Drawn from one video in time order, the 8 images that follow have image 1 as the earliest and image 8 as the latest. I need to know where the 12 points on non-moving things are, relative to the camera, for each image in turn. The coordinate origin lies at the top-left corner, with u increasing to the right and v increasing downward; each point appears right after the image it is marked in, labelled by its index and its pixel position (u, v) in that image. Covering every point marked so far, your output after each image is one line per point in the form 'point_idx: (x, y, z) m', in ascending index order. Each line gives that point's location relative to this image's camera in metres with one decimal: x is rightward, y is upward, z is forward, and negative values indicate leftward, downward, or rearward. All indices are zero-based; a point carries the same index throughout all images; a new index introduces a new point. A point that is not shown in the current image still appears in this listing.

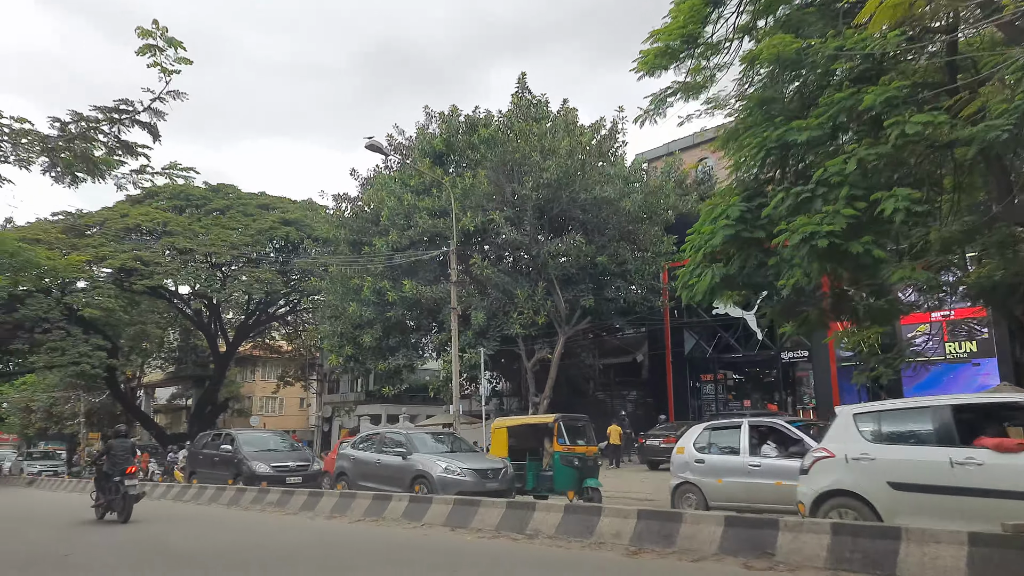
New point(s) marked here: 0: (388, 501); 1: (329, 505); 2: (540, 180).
0: (-1.8, -3.3, +11.6) m
1: (-3.0, -3.7, +12.7) m
2: (+0.7, +2.8, +19.6) m
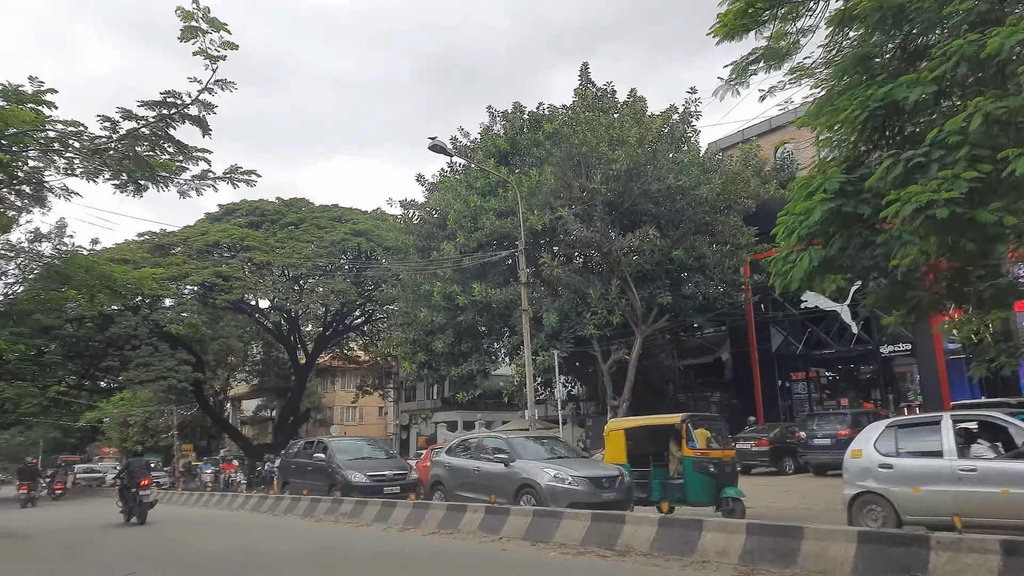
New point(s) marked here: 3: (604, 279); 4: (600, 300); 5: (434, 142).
0: (-0.6, -3.3, +10.9) m
1: (-1.7, -3.7, +12.1) m
2: (+2.4, +2.9, +18.7) m
3: (+2.4, +0.2, +19.9) m
4: (+2.3, -0.3, +19.3) m
5: (-2.0, +3.7, +19.1) m
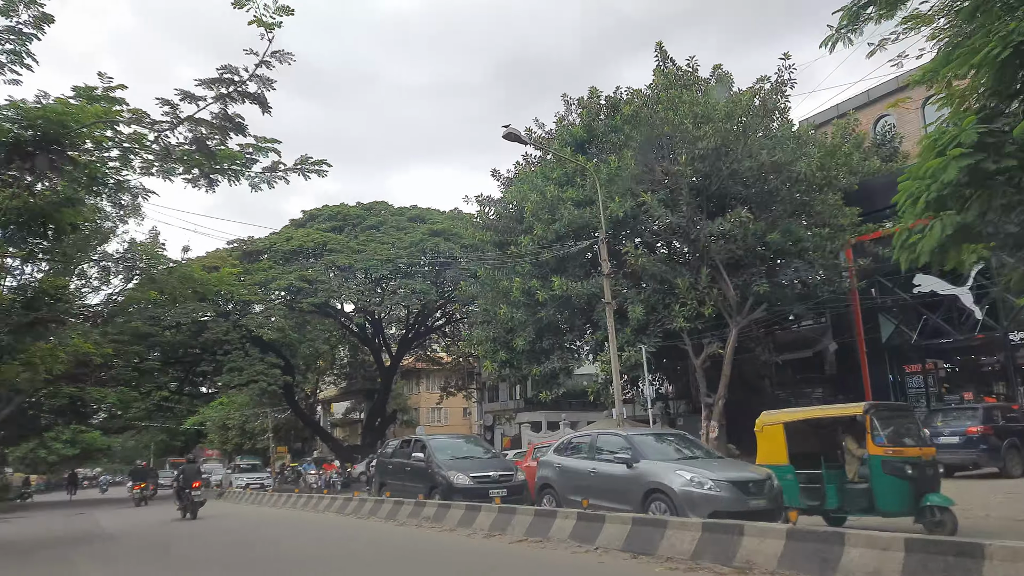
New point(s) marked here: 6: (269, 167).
0: (+0.6, -3.1, +10.1) m
1: (-0.4, -3.6, +11.4) m
2: (+4.2, +3.2, +17.6) m
3: (+4.5, +0.5, +18.8) m
4: (+4.3, -0.1, +18.2) m
5: (-0.1, +3.9, +18.4) m
6: (-3.7, +1.8, +11.4) m
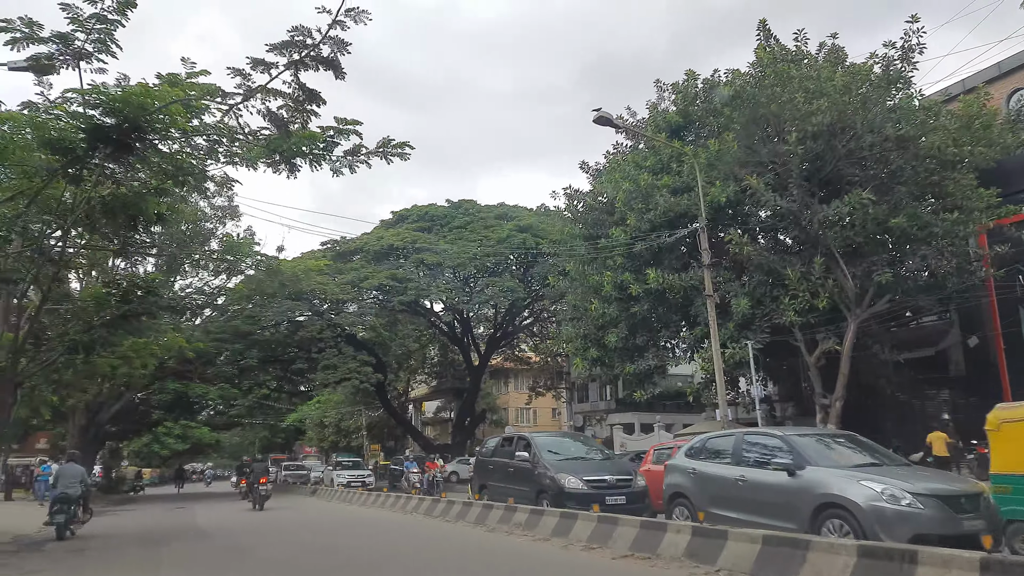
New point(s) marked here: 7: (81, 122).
0: (+1.8, -2.9, +9.1) m
1: (+1.0, -3.4, +10.5) m
2: (+6.2, +3.4, +16.1) m
3: (+6.6, +0.7, +17.2) m
4: (+6.4, +0.1, +16.7) m
5: (+2.0, +4.0, +17.4) m
6: (-2.3, +2.0, +10.9) m
7: (-5.8, +2.3, +10.2) m
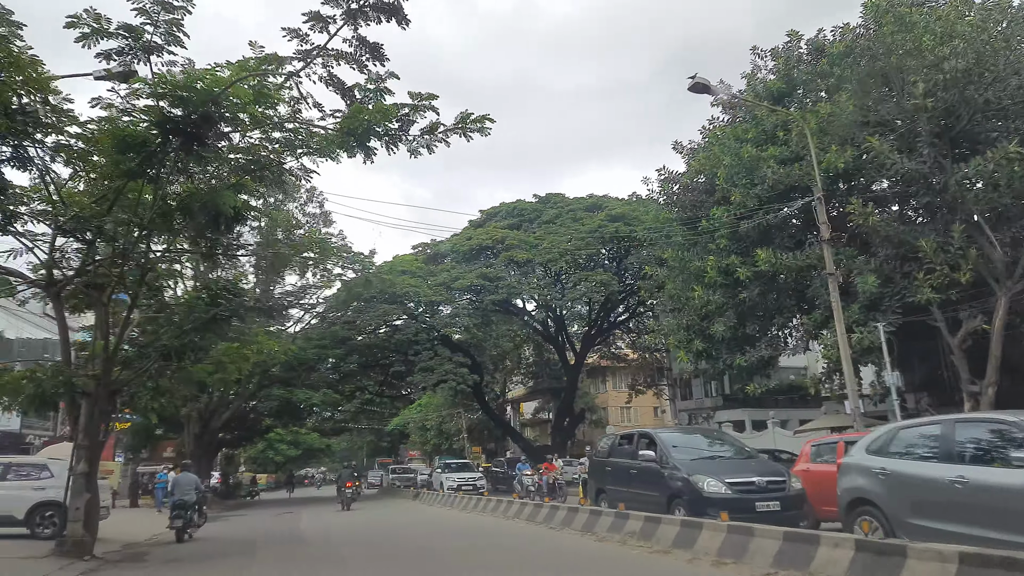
0: (+2.9, -2.6, +7.8) m
1: (+2.4, -3.1, +9.3) m
2: (+7.9, +3.9, +14.2) m
3: (+8.6, +1.2, +15.3) m
4: (+8.3, +0.7, +14.8) m
5: (+3.9, +4.4, +16.1) m
6: (-1.1, +2.1, +10.1) m
7: (-4.7, +2.2, +9.8) m
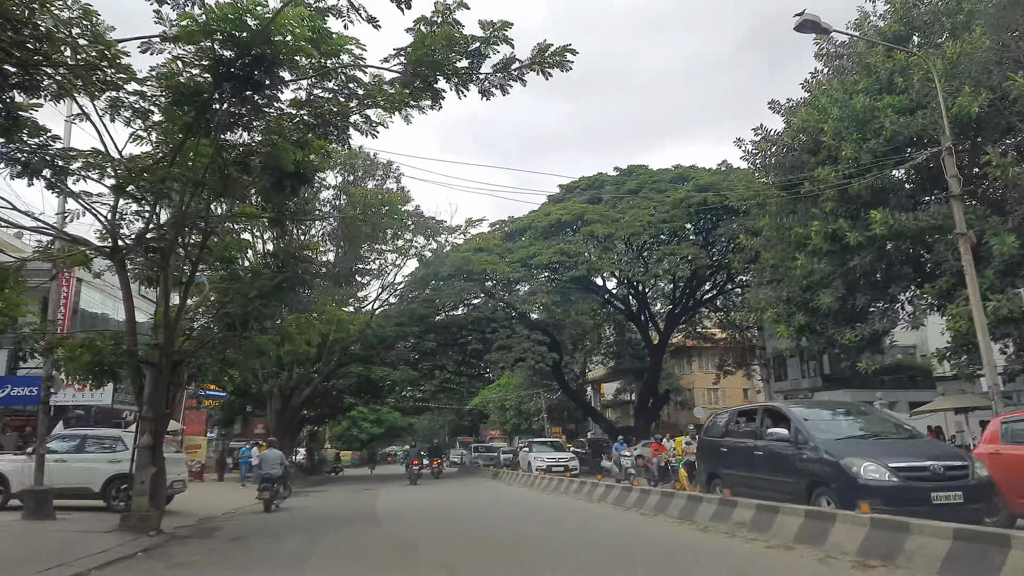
0: (+3.7, -2.1, +6.3) m
1: (+3.3, -2.6, +7.9) m
2: (+9.3, +4.5, +12.1) m
3: (+10.1, +1.9, +13.1) m
4: (+9.7, +1.3, +12.6) m
5: (+5.5, +5.0, +14.3) m
6: (-0.1, +2.6, +8.9) m
7: (-3.7, +2.7, +9.0) m
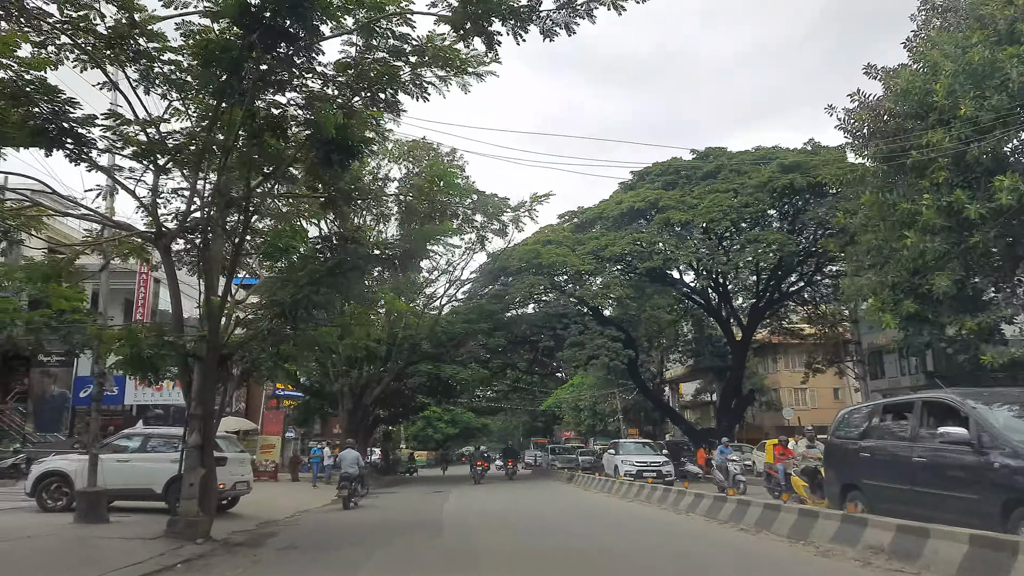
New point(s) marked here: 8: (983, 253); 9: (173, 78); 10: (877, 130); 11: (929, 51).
0: (+4.2, -1.8, +4.7) m
1: (+4.0, -2.3, +6.3) m
2: (+10.2, +4.9, +9.9) m
3: (+11.1, +2.3, +10.9) m
4: (+10.7, +1.8, +10.4) m
5: (+6.6, +5.4, +12.5) m
6: (+0.6, +2.9, +7.6) m
7: (-3.0, +2.9, +8.1) m
8: (+9.5, +0.7, +15.3) m
9: (-4.3, +2.7, +9.7) m
10: (+8.6, +3.8, +17.9) m
11: (+9.0, +5.1, +16.2) m
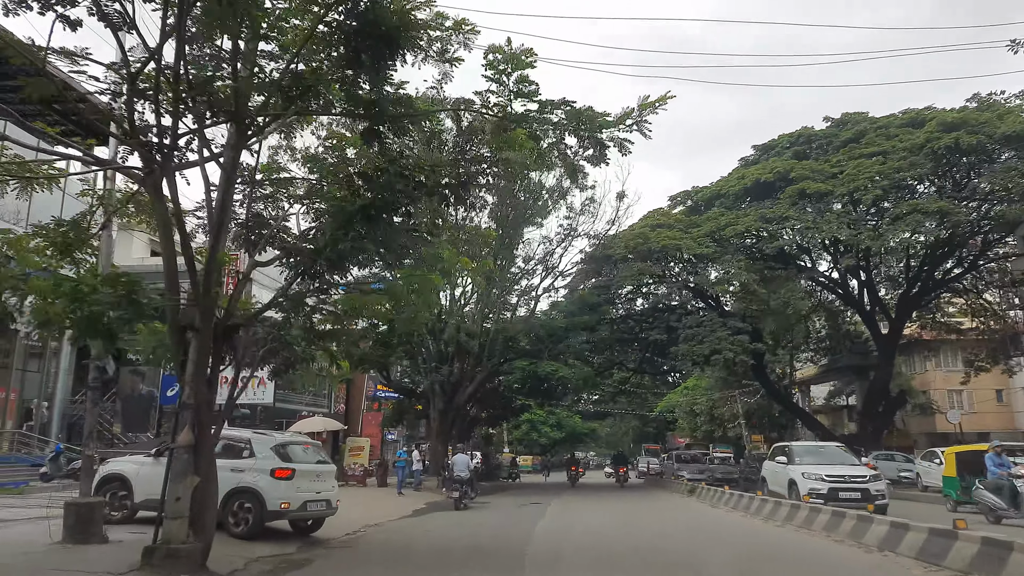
0: (+4.3, -1.1, +0.8) m
1: (+4.3, -1.6, +2.4) m
2: (+10.9, +5.7, +5.2) m
3: (+12.0, +3.1, +6.0) m
4: (+11.5, +2.5, +5.6) m
5: (+7.7, +6.1, +8.3) m
6: (+1.1, +3.5, +4.3) m
7: (-2.4, +3.5, +5.3) m
8: (+11.1, +1.4, +10.7) m
9: (-3.5, +3.3, +7.0) m
10: (+10.5, +4.5, +13.4) m
11: (+10.6, +5.8, +11.7) m
